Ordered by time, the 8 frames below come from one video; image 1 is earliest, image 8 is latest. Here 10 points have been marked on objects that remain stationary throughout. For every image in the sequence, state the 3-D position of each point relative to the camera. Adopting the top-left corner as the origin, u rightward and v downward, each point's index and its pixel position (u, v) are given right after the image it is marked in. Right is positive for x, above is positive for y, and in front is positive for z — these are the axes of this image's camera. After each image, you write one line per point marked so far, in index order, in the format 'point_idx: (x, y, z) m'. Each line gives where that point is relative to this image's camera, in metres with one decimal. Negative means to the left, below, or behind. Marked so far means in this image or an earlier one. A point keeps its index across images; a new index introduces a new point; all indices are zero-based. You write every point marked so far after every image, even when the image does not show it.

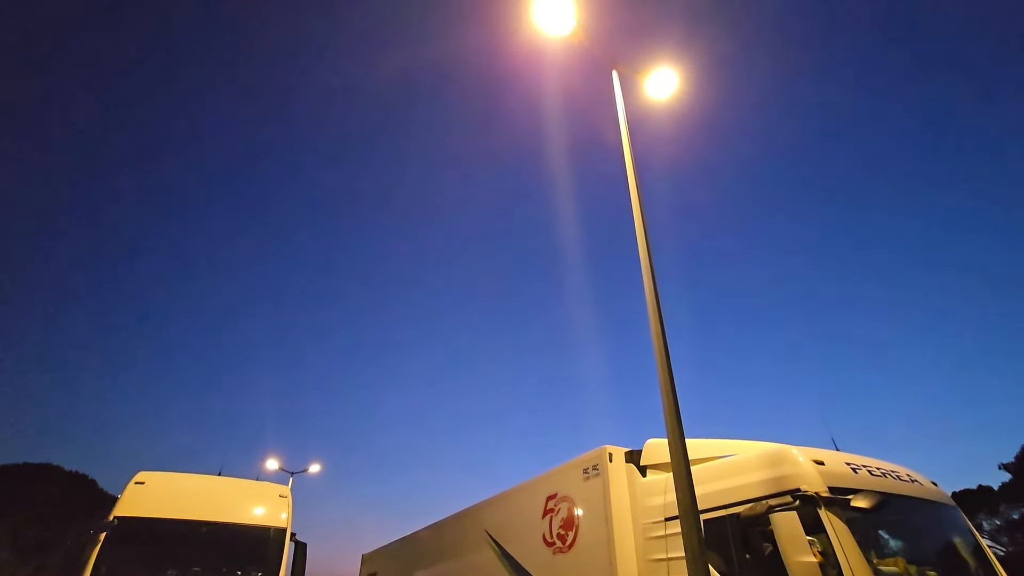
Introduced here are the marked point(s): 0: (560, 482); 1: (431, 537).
0: (+0.8, -3.2, +8.4) m
1: (-2.1, -6.4, +13.1) m
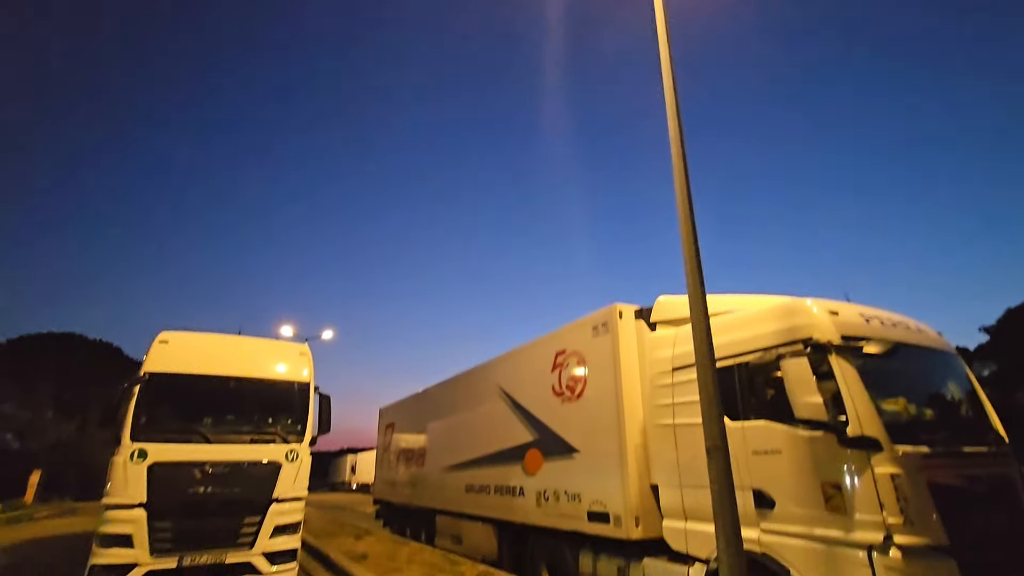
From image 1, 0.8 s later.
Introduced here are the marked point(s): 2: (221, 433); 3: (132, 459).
0: (+1.0, -0.9, +8.7) m
1: (-1.9, -2.8, +14.0) m
2: (-4.4, -2.2, +7.8) m
3: (-5.3, -2.4, +7.2) m
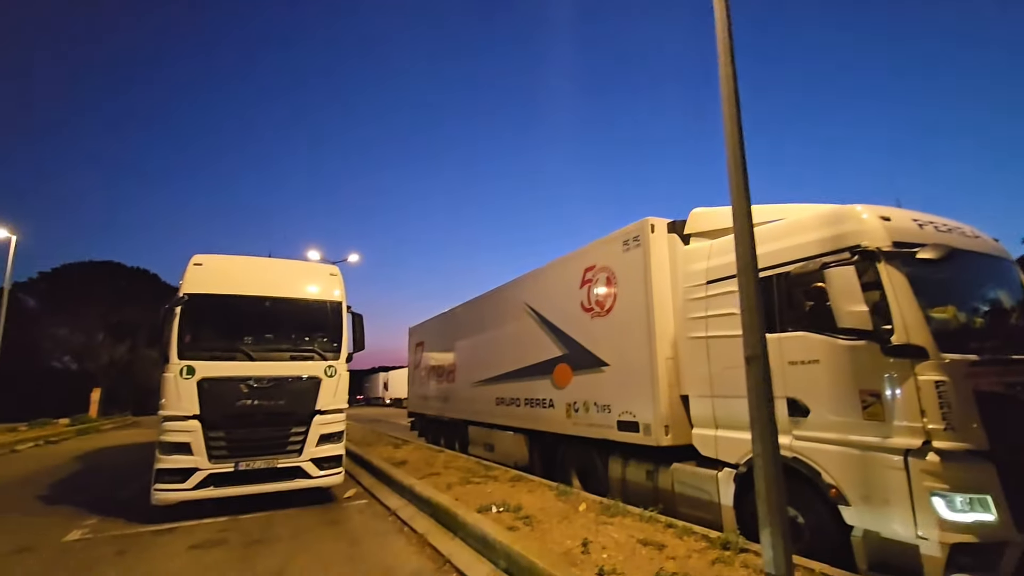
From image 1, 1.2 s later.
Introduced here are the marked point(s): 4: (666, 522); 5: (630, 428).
0: (+1.4, +0.6, +8.5) m
1: (-1.1, -0.6, +14.2) m
2: (-4.0, -1.0, +8.1) m
3: (-4.9, -1.3, +7.6) m
4: (+1.8, -2.7, +5.9) m
5: (+1.7, -2.0, +7.4) m
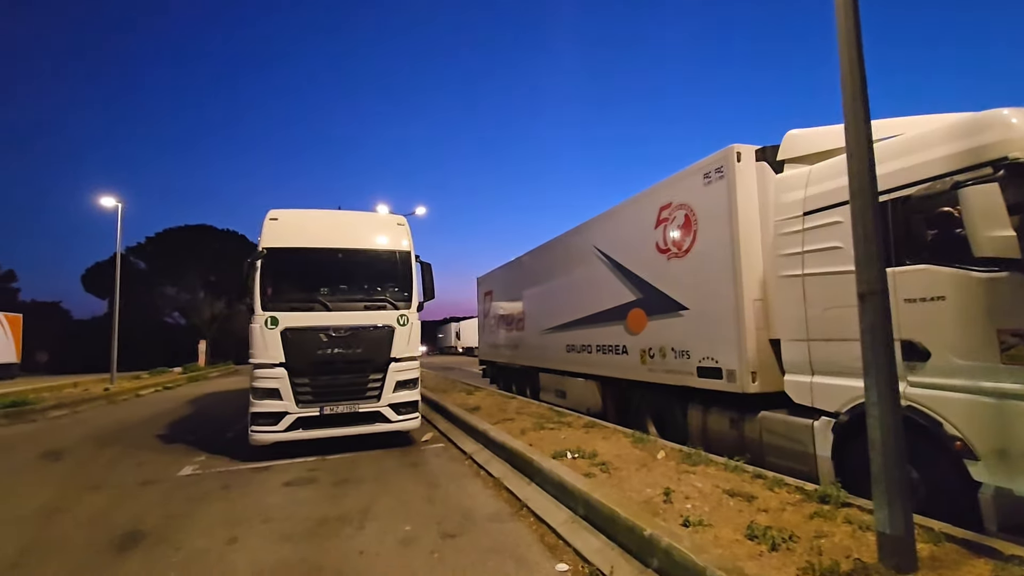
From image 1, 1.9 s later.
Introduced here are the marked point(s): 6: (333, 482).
0: (+2.5, +1.5, +7.8) m
1: (+0.7, +0.8, +13.9) m
2: (-2.8, -0.2, +8.3) m
3: (-3.8, -0.6, +7.9) m
4: (+2.6, -2.0, +5.6) m
5: (+2.7, -1.2, +7.0) m
6: (-2.3, -2.5, +6.5) m
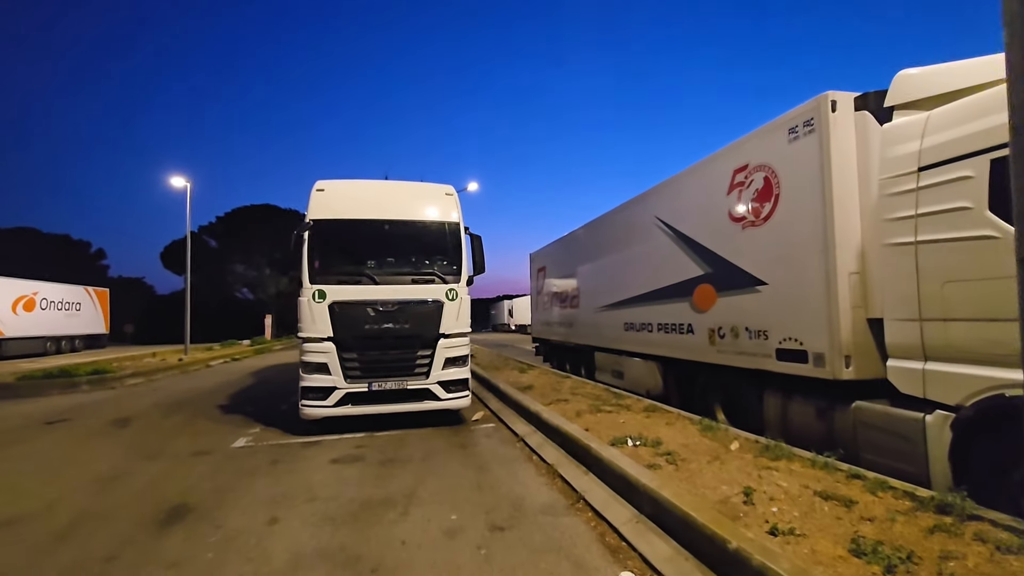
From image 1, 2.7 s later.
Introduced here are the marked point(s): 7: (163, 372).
0: (+3.3, +1.9, +6.9) m
1: (+2.1, +1.4, +13.2) m
2: (-2.0, +0.2, +8.1) m
3: (-3.0, -0.2, +7.7) m
4: (+3.2, -1.7, +4.8) m
5: (+3.4, -0.8, +6.2) m
6: (-1.6, -2.1, +6.2) m
7: (-12.8, -3.1, +18.7) m
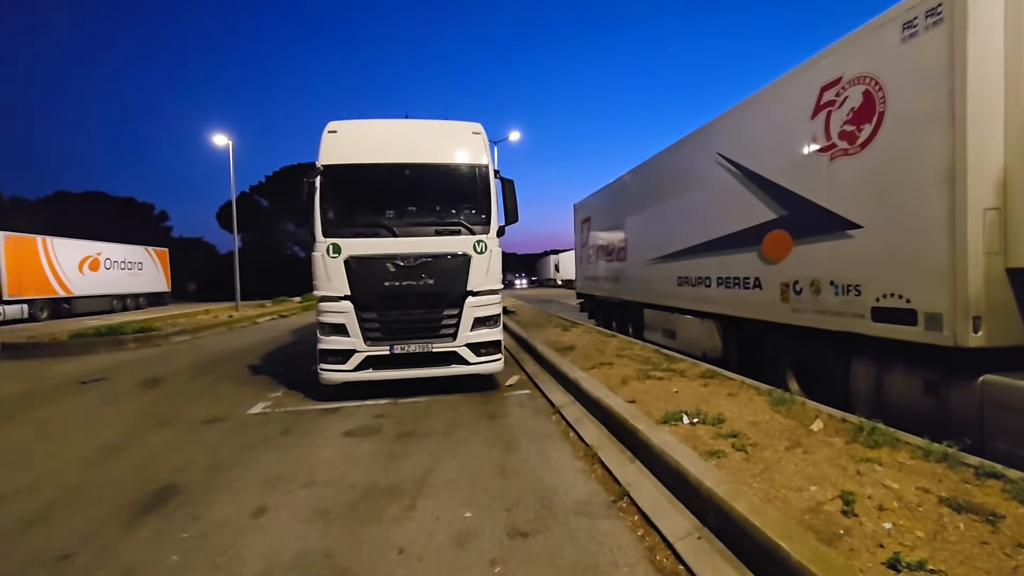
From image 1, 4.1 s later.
0: (+3.6, +2.5, +5.5) m
1: (+3.0, +2.6, +11.8) m
2: (-1.5, +0.9, +7.2) m
3: (-2.5, +0.5, +7.0) m
4: (+3.4, -1.3, +3.7) m
5: (+3.7, -0.3, +5.0) m
6: (-1.3, -1.6, +5.6) m
7: (-11.2, -1.5, +19.1) m
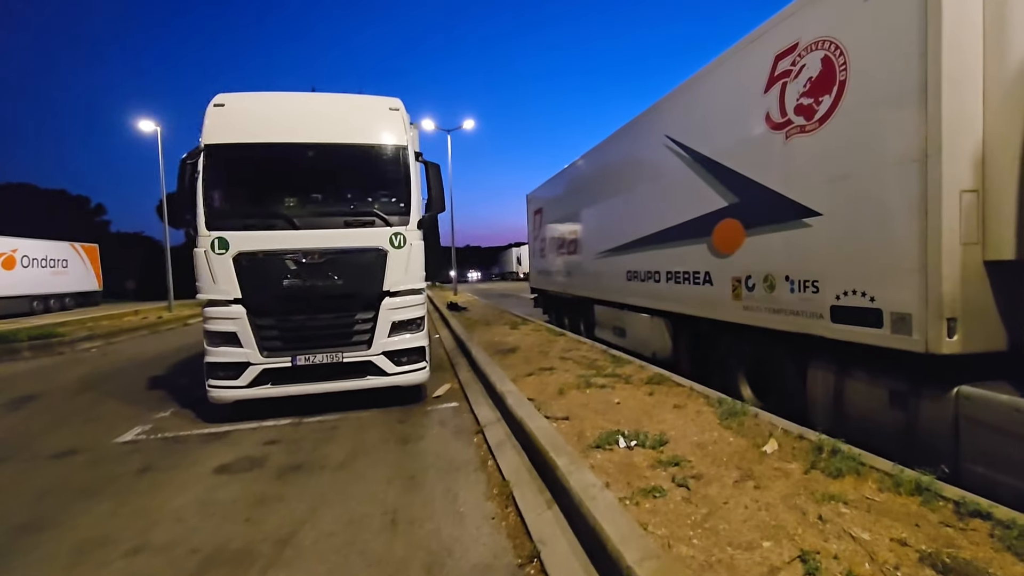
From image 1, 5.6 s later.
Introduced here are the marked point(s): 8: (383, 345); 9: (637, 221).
0: (+2.8, +2.5, +4.8) m
1: (+1.7, +2.7, +11.1) m
2: (-2.4, +0.9, +6.2) m
3: (-3.4, +0.4, +5.9) m
4: (+2.7, -1.3, +3.0) m
5: (+2.9, -0.3, +4.3) m
6: (-2.1, -1.6, +4.6) m
7: (-12.9, -1.5, +17.4) m
8: (-1.6, -0.7, +6.2) m
9: (+2.1, +1.1, +8.6) m
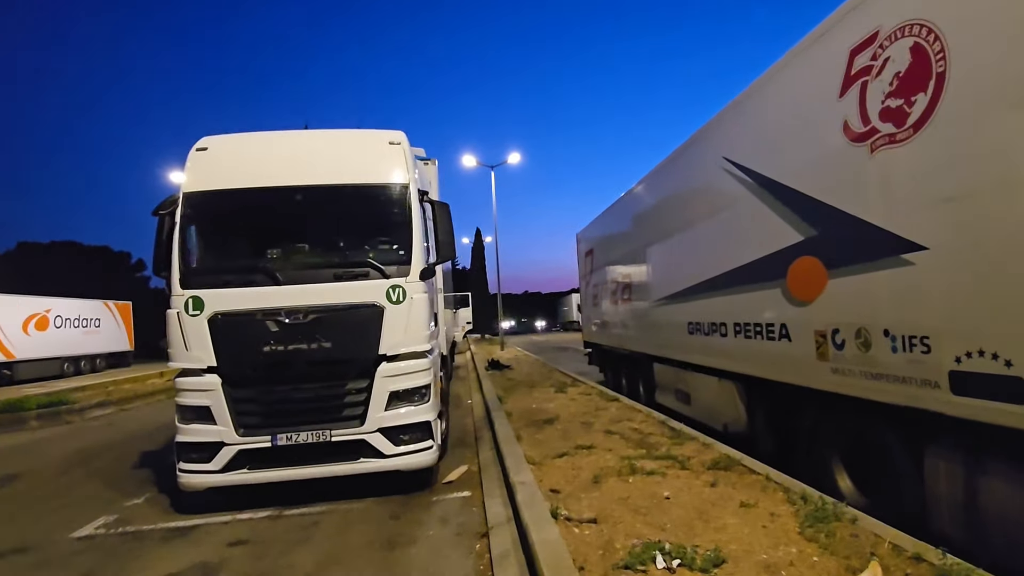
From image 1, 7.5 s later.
0: (+2.7, +2.1, +3.6) m
1: (+2.4, +1.7, +10.0) m
2: (-2.2, +0.2, +5.4) m
3: (-3.3, -0.2, +5.2) m
4: (+2.5, -1.5, +1.5) m
5: (+2.9, -0.6, +2.9) m
6: (-2.0, -2.1, +3.6) m
7: (-11.4, -3.5, +17.3) m
8: (-1.3, -1.3, +5.2) m
9: (+2.5, +0.4, +7.3) m
